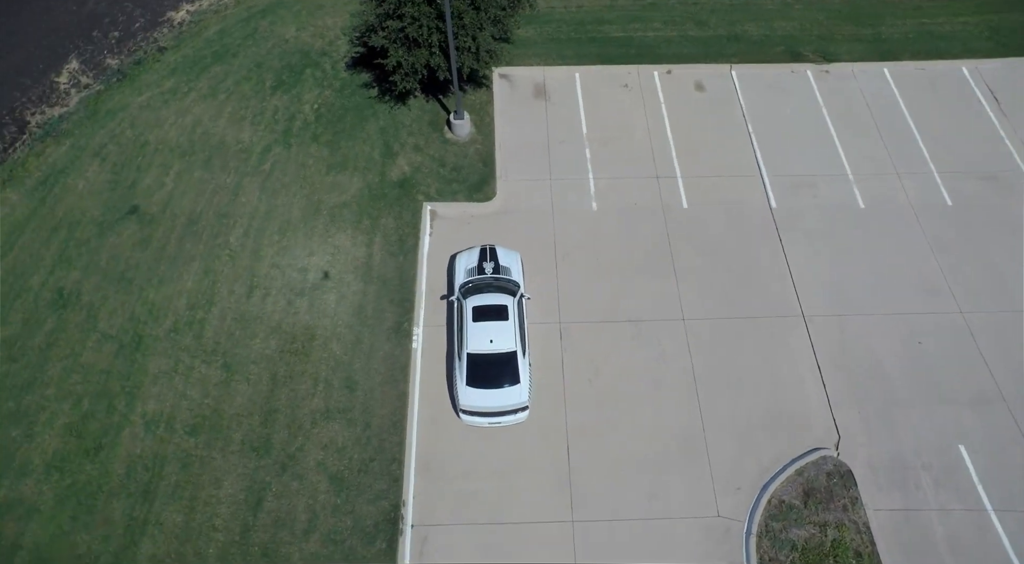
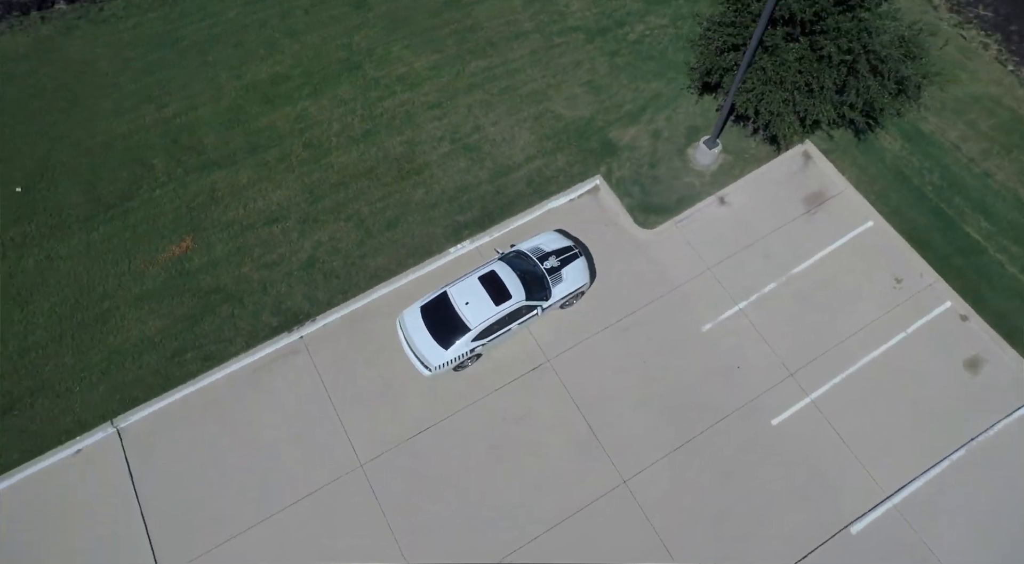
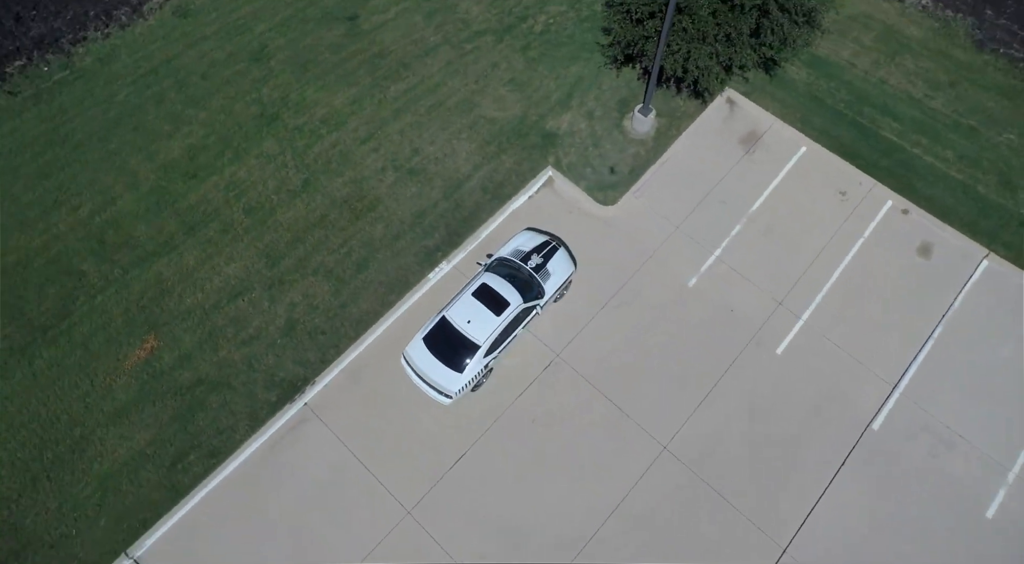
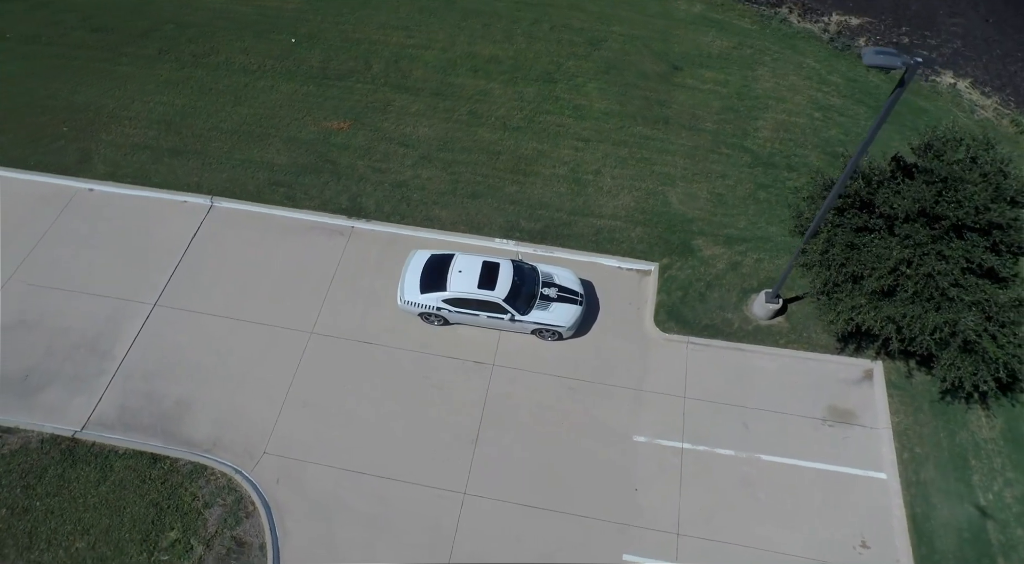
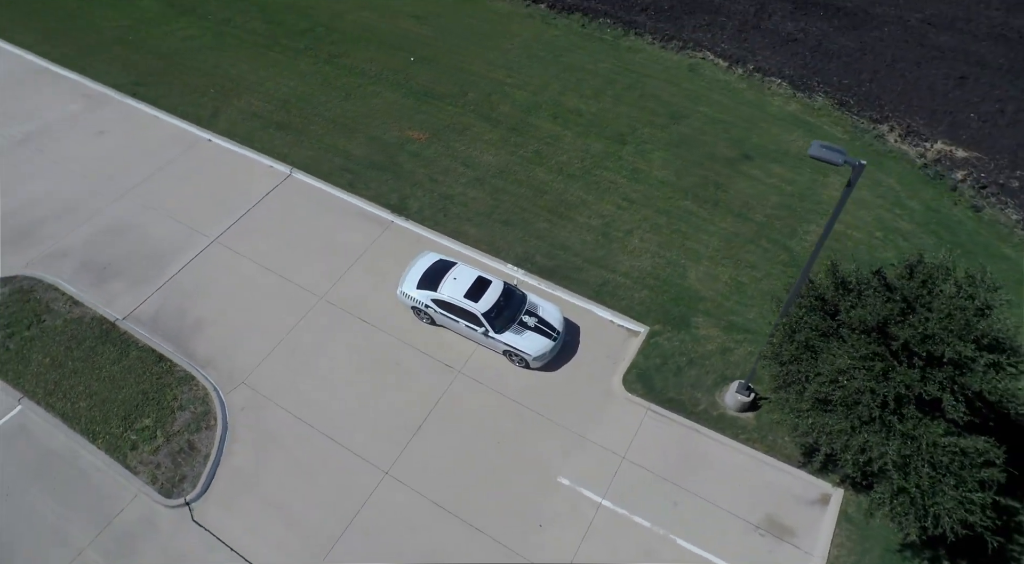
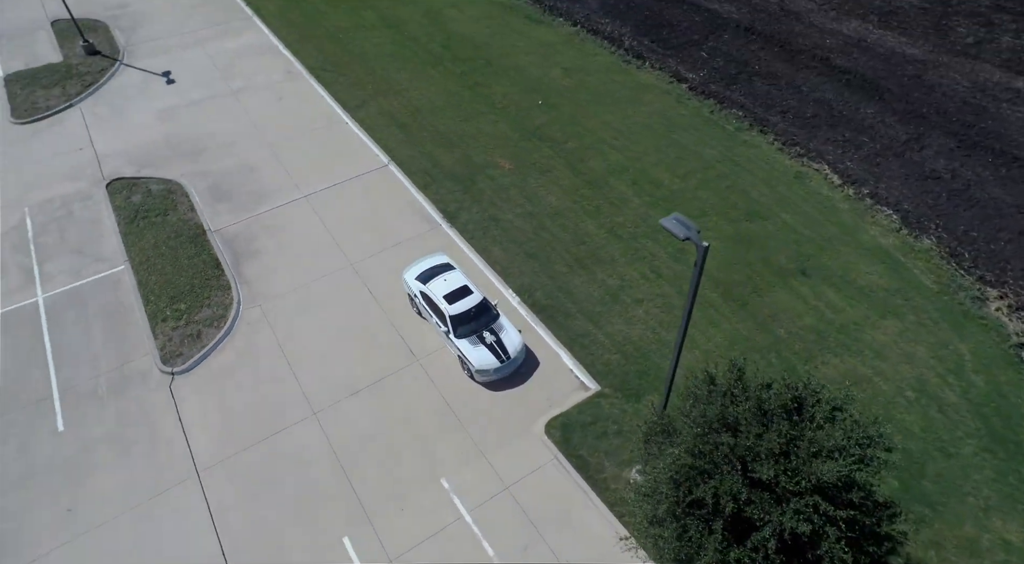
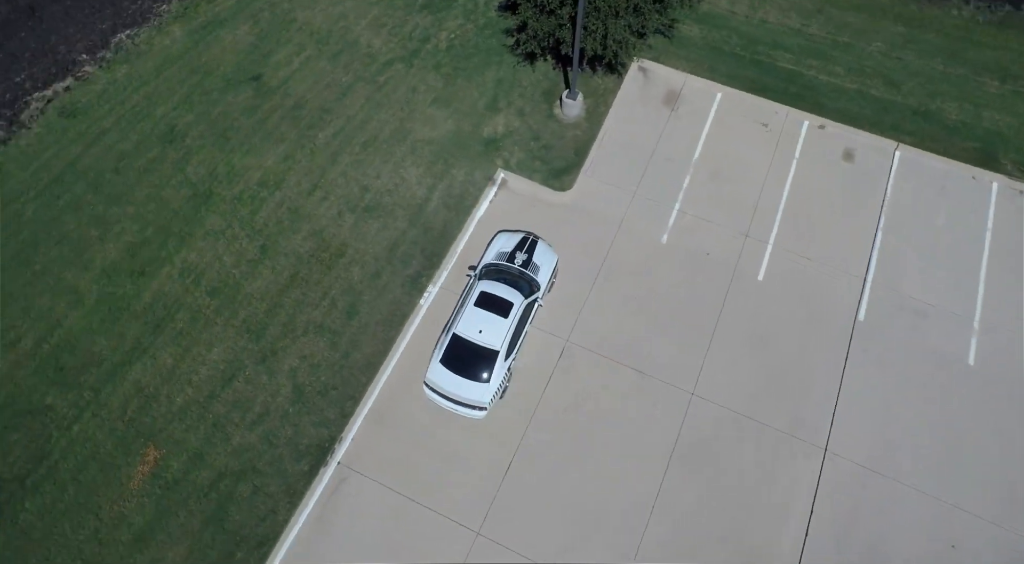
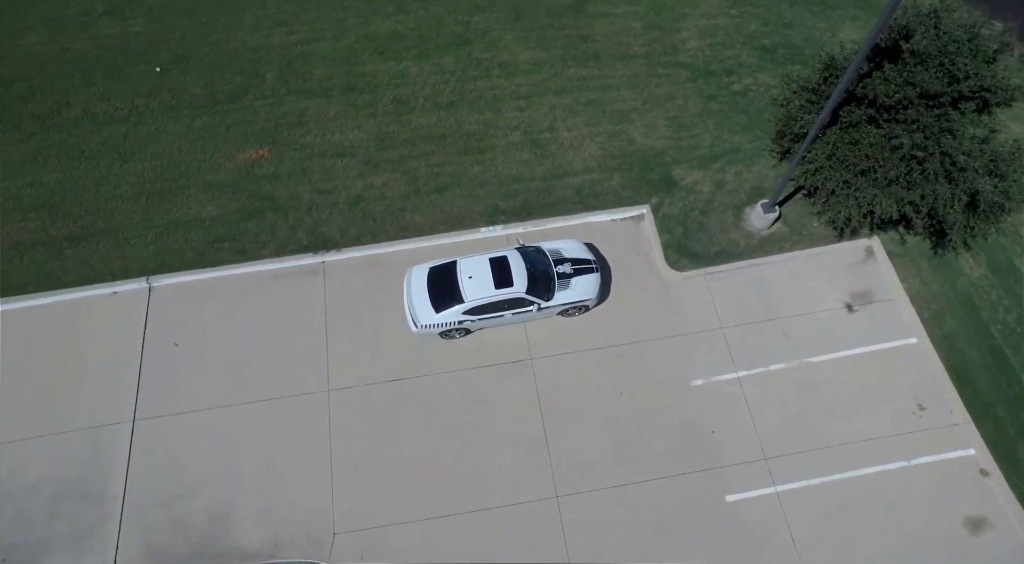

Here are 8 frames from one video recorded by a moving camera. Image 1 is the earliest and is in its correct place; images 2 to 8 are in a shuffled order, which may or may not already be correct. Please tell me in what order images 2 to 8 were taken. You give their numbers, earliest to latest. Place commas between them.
7, 3, 2, 8, 4, 5, 6
